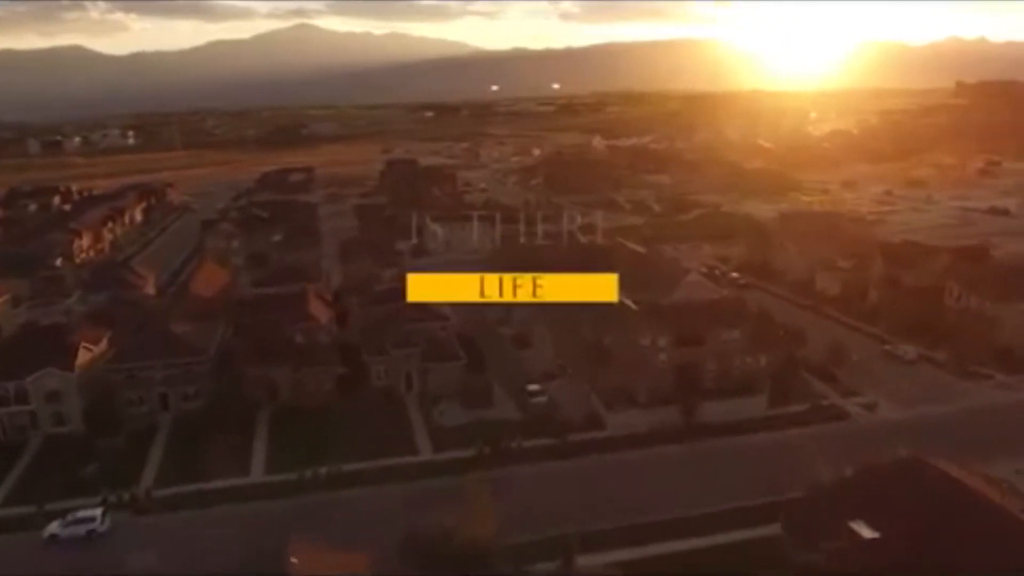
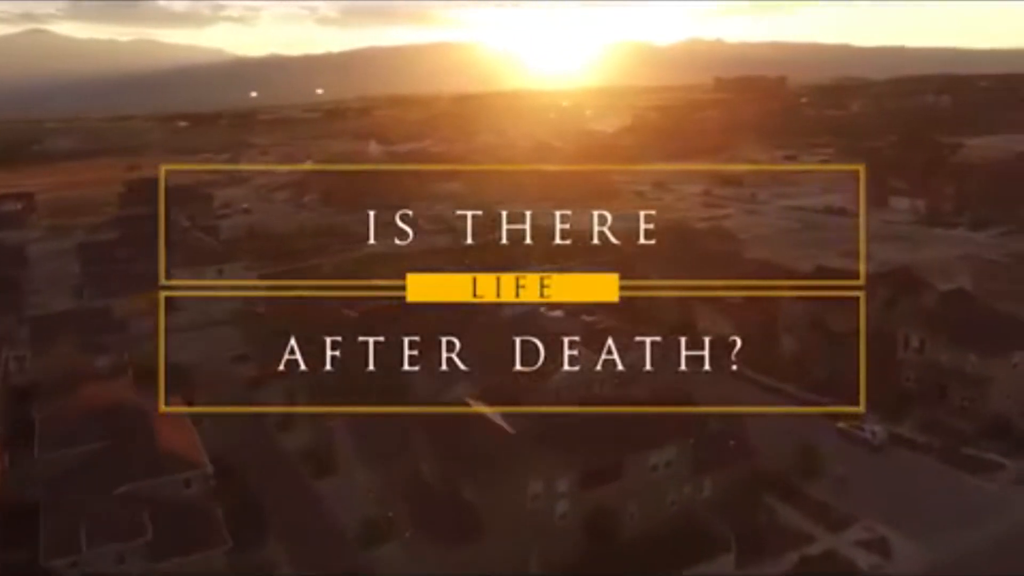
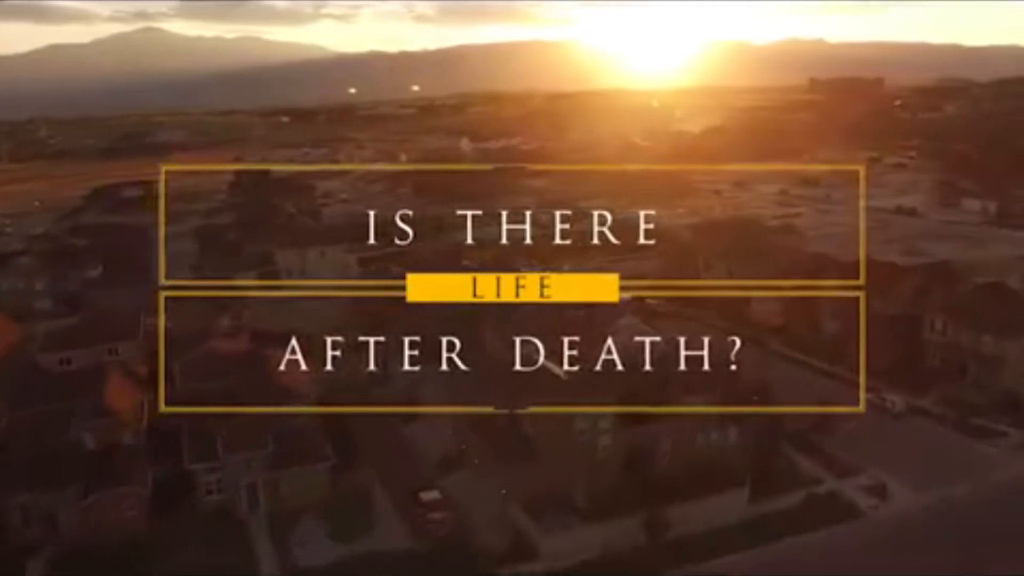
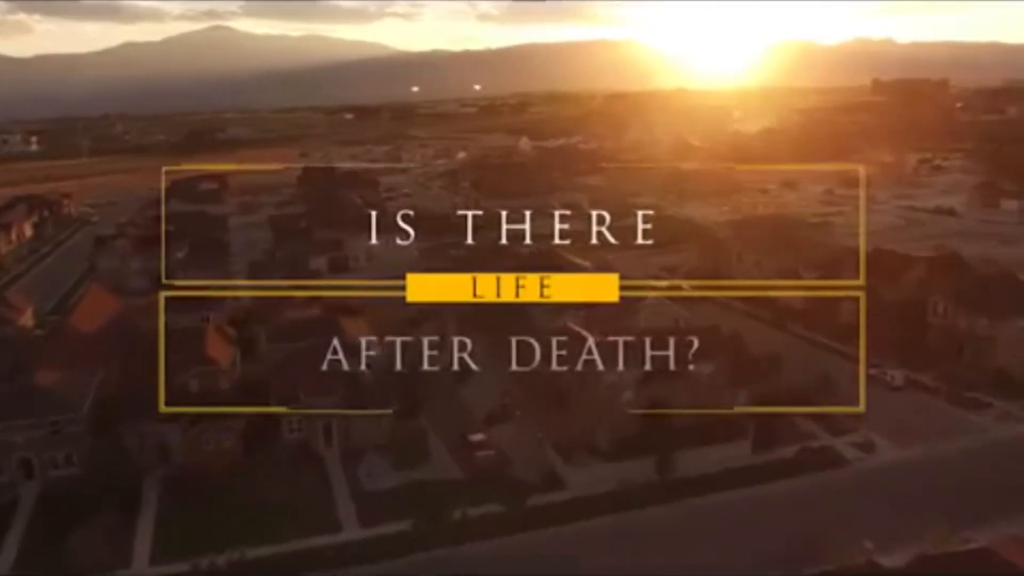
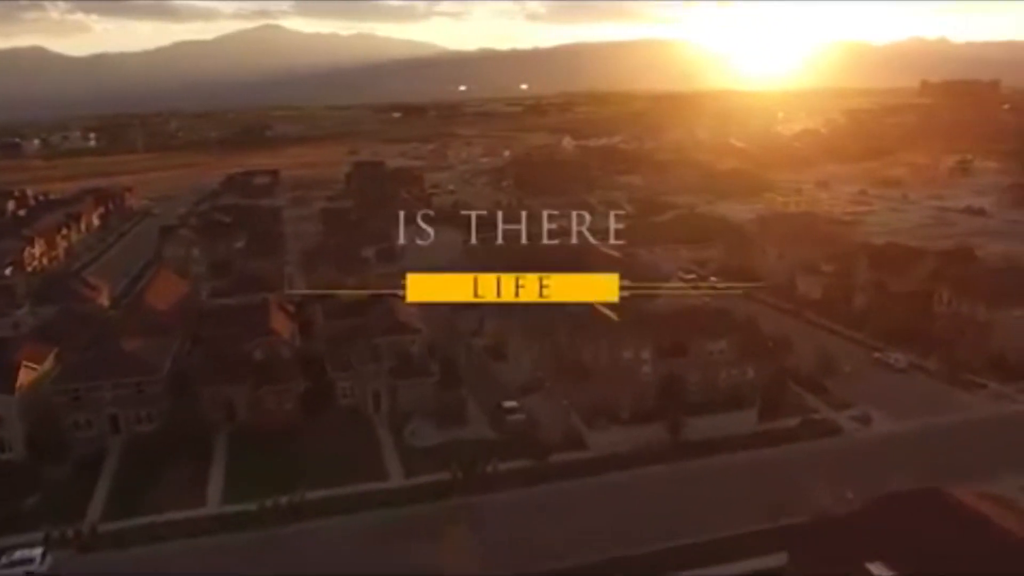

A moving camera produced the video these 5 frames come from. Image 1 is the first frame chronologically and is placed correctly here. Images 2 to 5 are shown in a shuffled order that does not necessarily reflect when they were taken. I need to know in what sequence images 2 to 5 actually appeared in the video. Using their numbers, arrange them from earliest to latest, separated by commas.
5, 4, 3, 2
